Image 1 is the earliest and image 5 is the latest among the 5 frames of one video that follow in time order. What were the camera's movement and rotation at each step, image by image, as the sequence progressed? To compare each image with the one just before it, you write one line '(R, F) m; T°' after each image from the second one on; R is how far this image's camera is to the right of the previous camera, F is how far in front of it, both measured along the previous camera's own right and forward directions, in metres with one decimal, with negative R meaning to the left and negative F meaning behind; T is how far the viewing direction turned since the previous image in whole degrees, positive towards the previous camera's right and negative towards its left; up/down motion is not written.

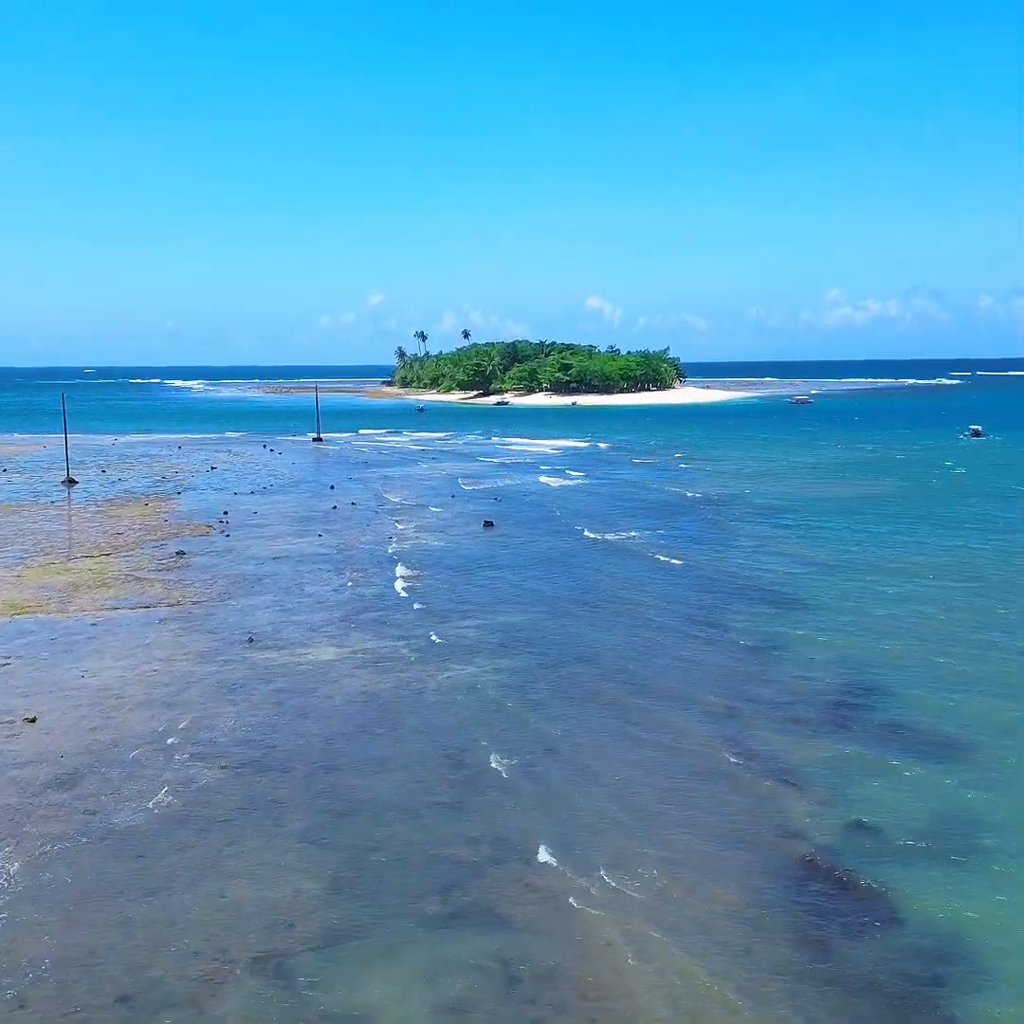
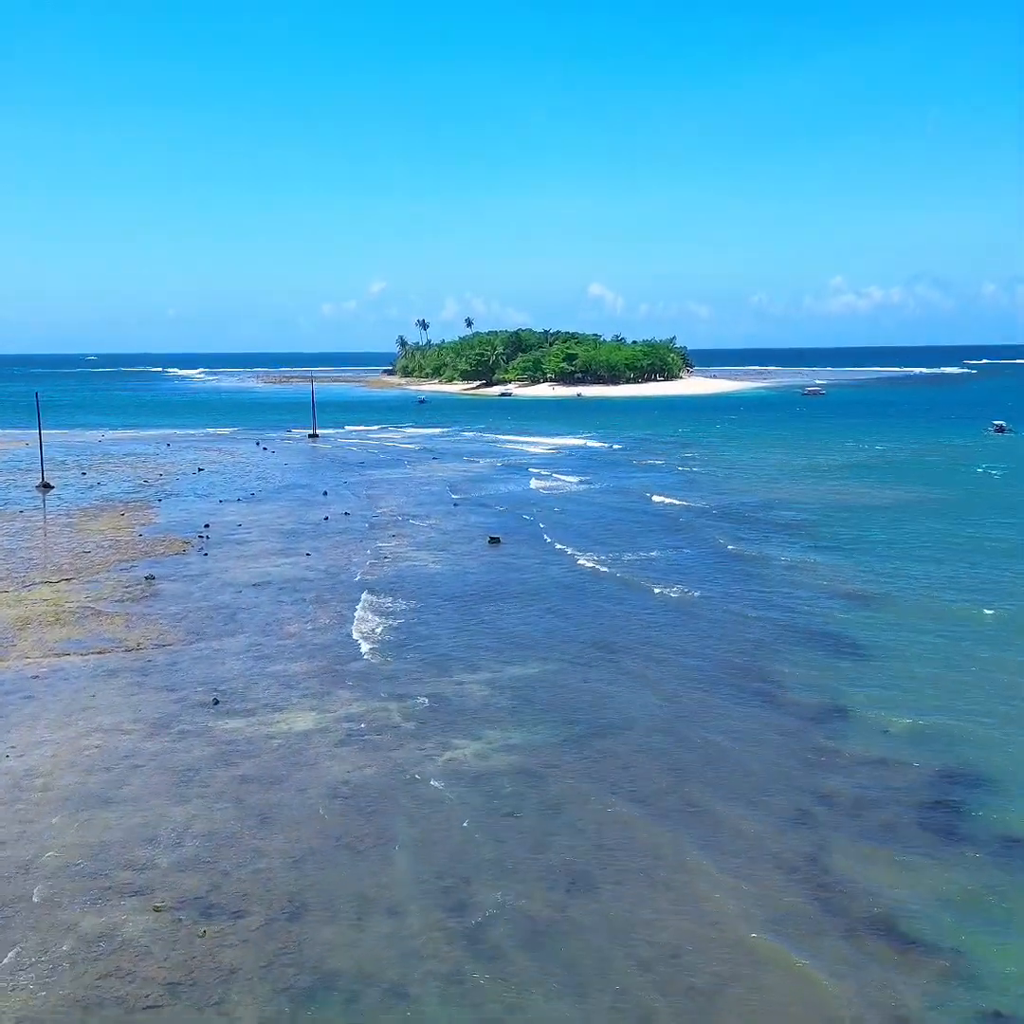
(-0.1, +3.1) m; 0°
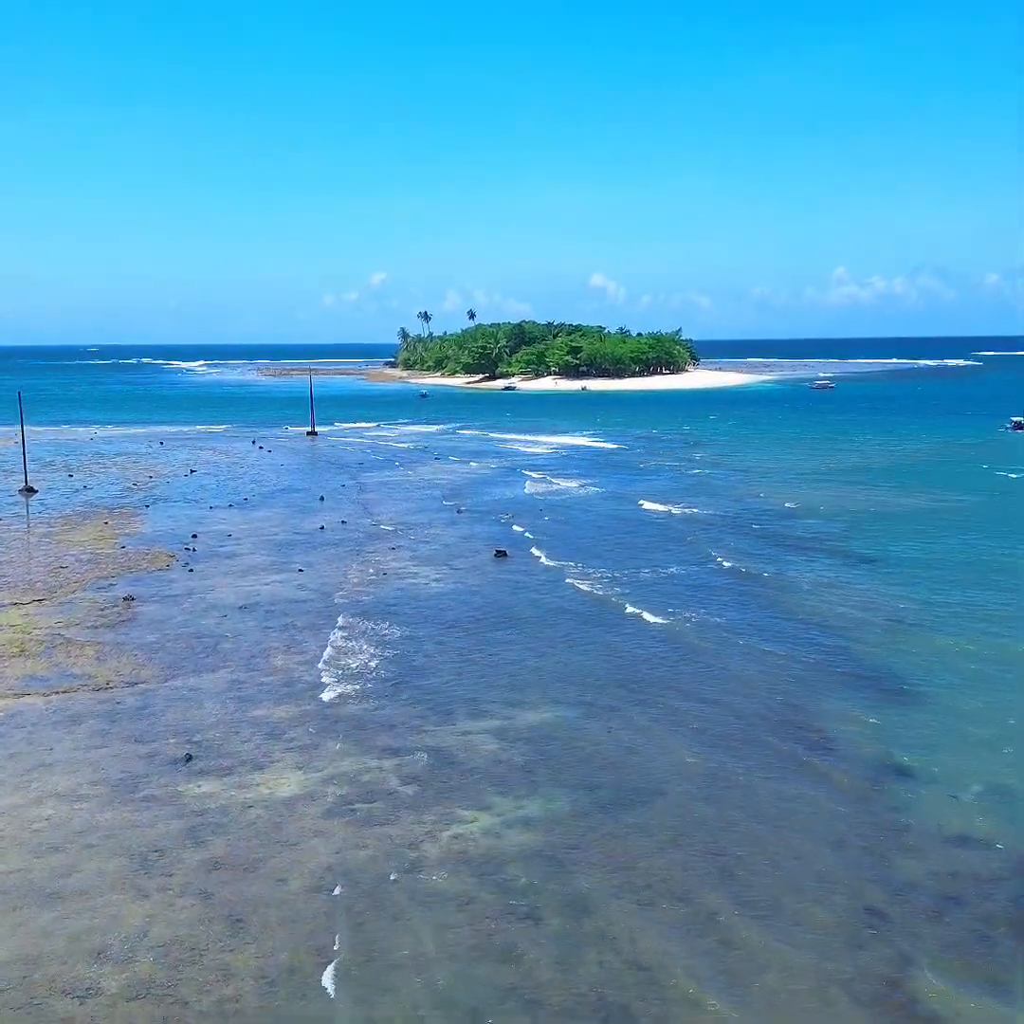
(-0.1, +2.0) m; 0°
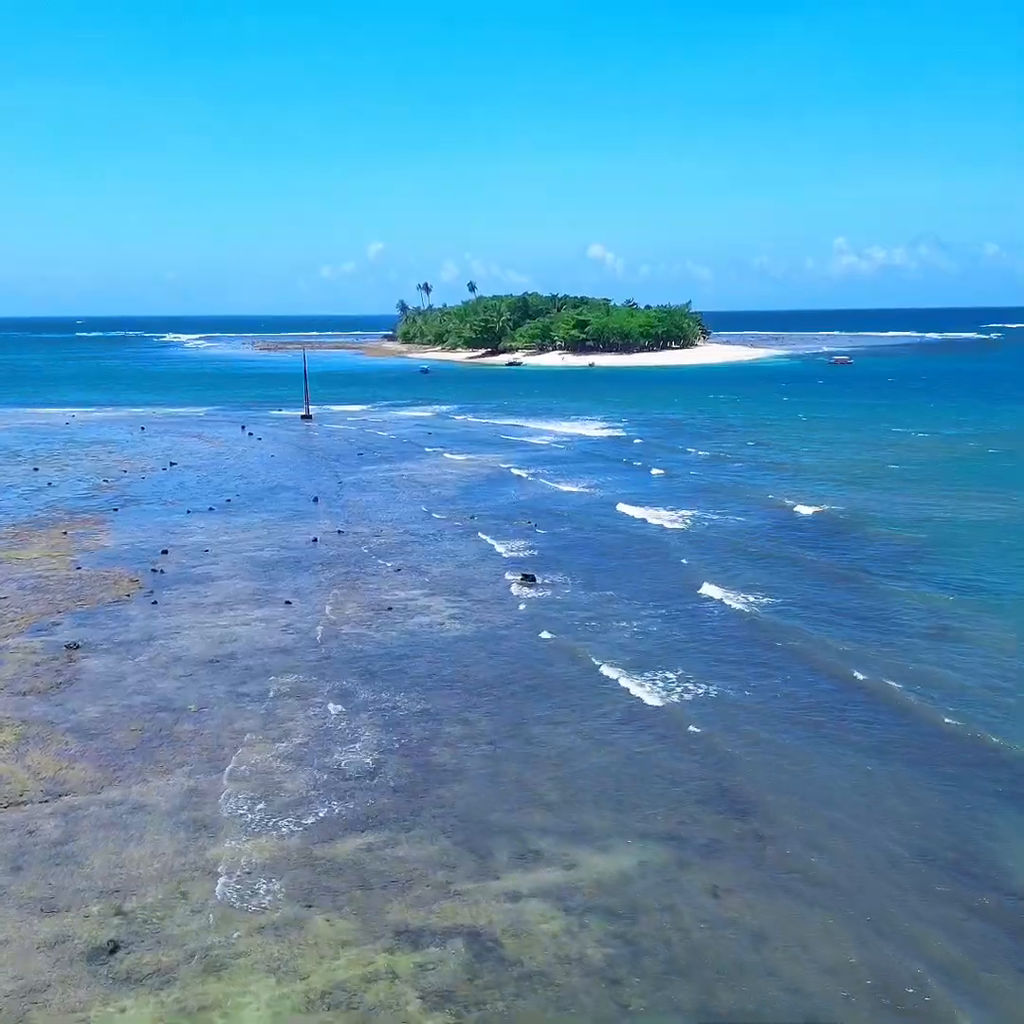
(-0.6, +4.7) m; 0°
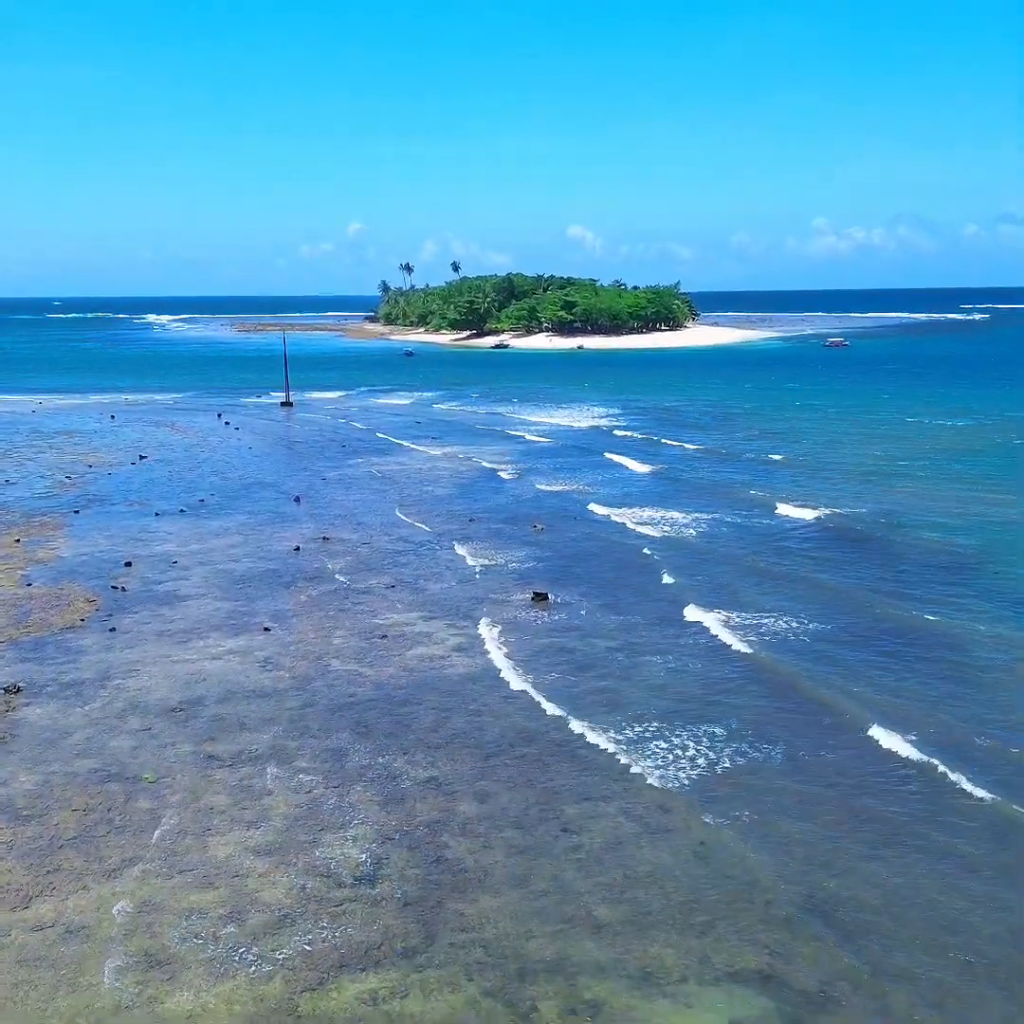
(-0.5, +2.9) m; +1°
